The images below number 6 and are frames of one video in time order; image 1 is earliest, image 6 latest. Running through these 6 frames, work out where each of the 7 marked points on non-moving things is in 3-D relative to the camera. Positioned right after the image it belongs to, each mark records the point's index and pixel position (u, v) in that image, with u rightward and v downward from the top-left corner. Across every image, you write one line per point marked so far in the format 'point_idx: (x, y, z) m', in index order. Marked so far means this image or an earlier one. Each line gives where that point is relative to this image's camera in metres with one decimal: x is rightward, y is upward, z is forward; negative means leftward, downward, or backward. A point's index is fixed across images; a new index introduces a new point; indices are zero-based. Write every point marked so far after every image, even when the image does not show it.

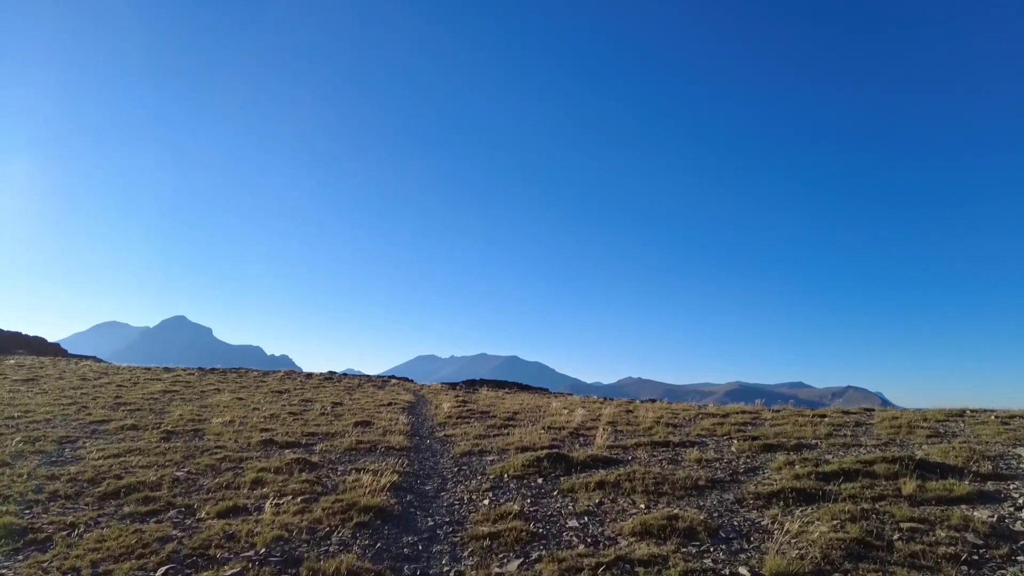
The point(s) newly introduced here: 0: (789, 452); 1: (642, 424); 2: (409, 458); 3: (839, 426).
0: (+7.0, -4.1, +13.1) m
1: (+4.5, -4.7, +17.9) m
2: (-2.6, -4.4, +13.4) m
3: (+11.2, -4.7, +17.8) m
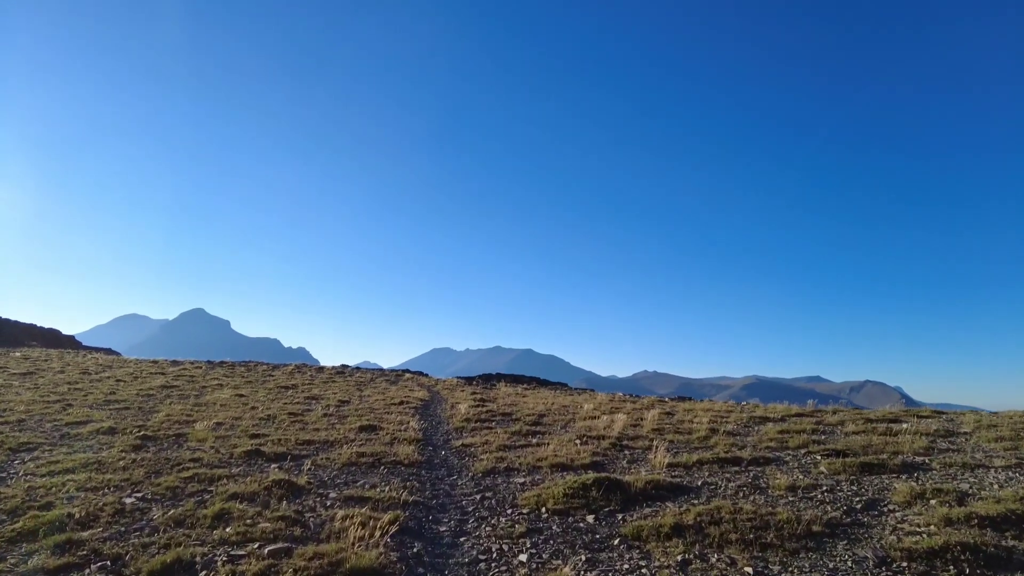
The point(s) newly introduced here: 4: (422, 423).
0: (+7.7, -3.7, +10.3) m
1: (+5.3, -4.3, +15.2) m
2: (-1.9, -4.0, +10.8) m
3: (+12.0, -4.2, +14.9) m
4: (-3.2, -4.8, +18.2) m
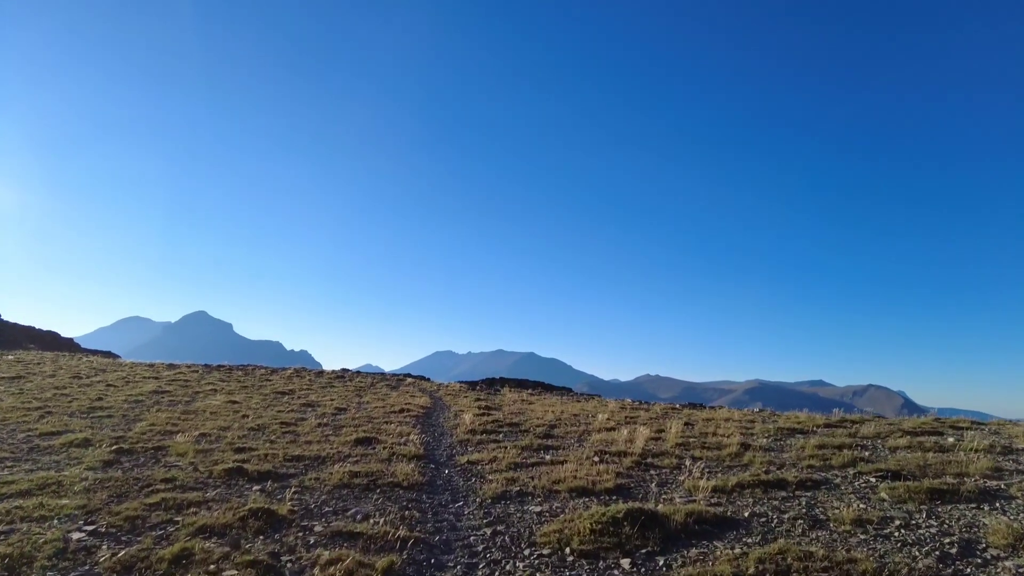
0: (+7.9, -3.7, +8.8) m
1: (+5.6, -4.3, +13.7) m
2: (-1.6, -3.9, +9.4) m
3: (+12.3, -4.2, +13.4) m
4: (-2.9, -4.8, +16.8) m
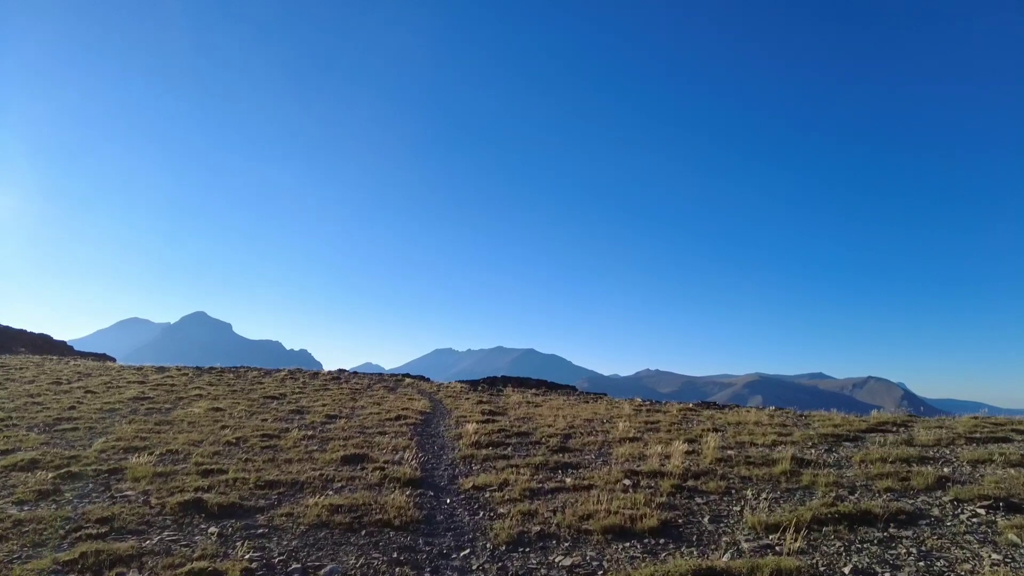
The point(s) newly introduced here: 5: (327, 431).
0: (+8.2, -3.4, +6.7) m
1: (+5.9, -4.0, +11.6) m
2: (-1.3, -3.8, +7.3) m
3: (+12.6, -3.9, +11.3) m
4: (-2.6, -4.6, +14.7) m
5: (-6.7, -5.1, +18.8) m
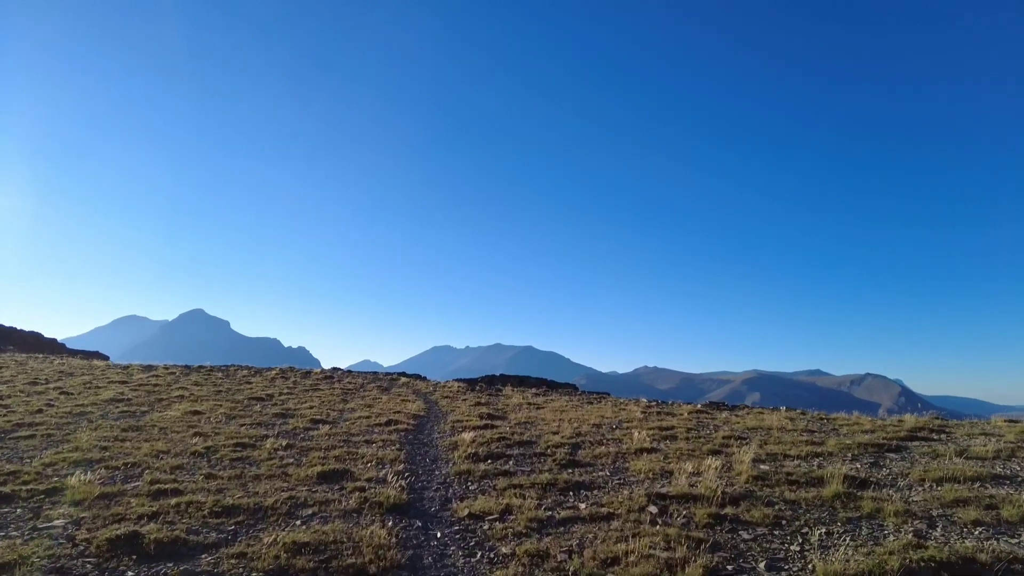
0: (+8.3, -3.2, +5.0) m
1: (+5.9, -3.8, +9.9) m
2: (-1.3, -3.6, +5.5) m
3: (+12.6, -3.7, +9.6) m
4: (-2.5, -4.4, +12.9) m
5: (-6.6, -4.9, +17.0) m
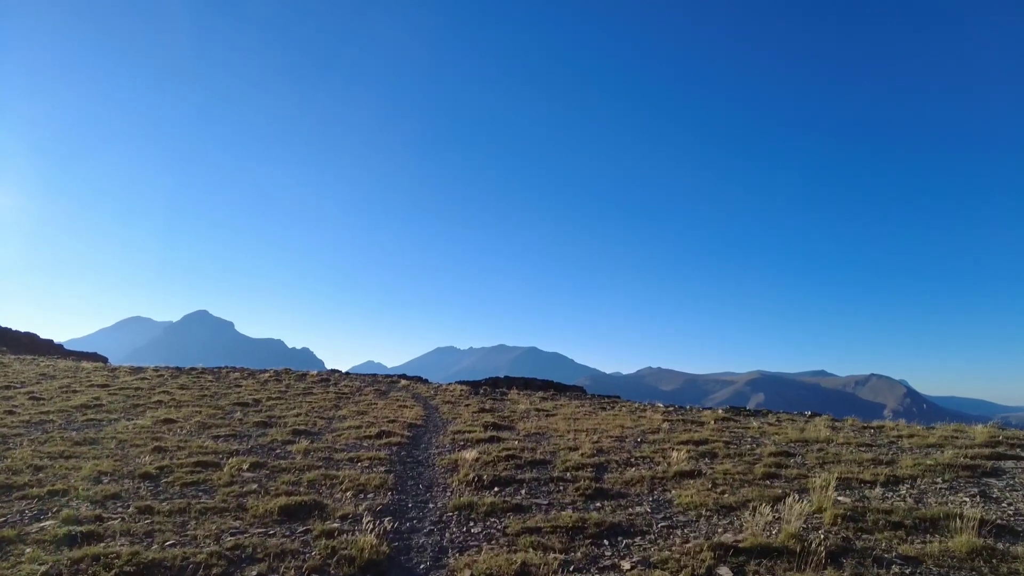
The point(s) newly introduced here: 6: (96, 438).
0: (+8.5, -2.9, +2.4) m
1: (+6.2, -3.5, +7.3) m
2: (-1.1, -3.3, +3.0) m
3: (+12.9, -3.4, +7.0) m
4: (-2.3, -4.1, +10.4) m
5: (-6.3, -4.7, +14.5) m
6: (-14.2, -5.2, +17.9) m
